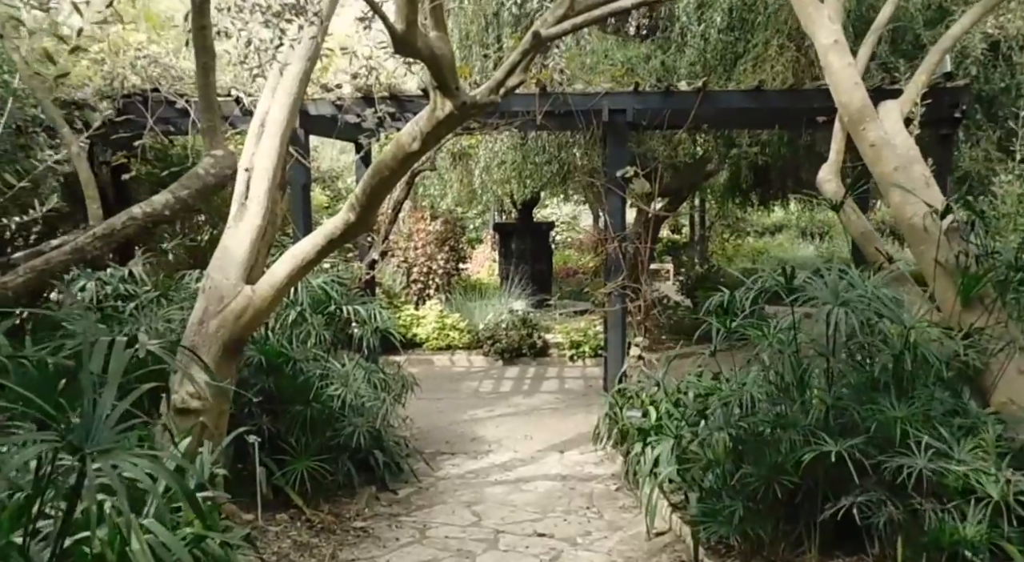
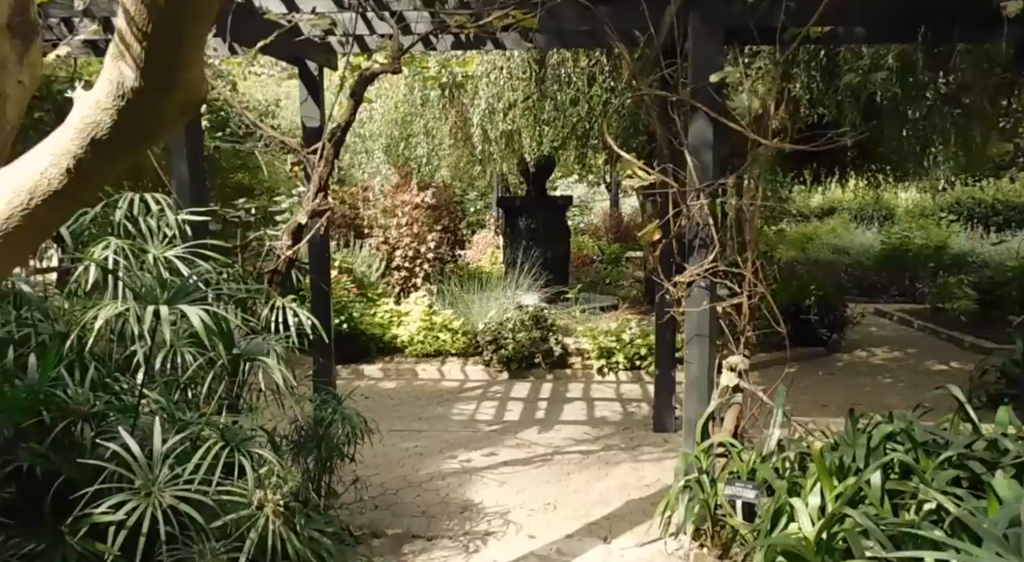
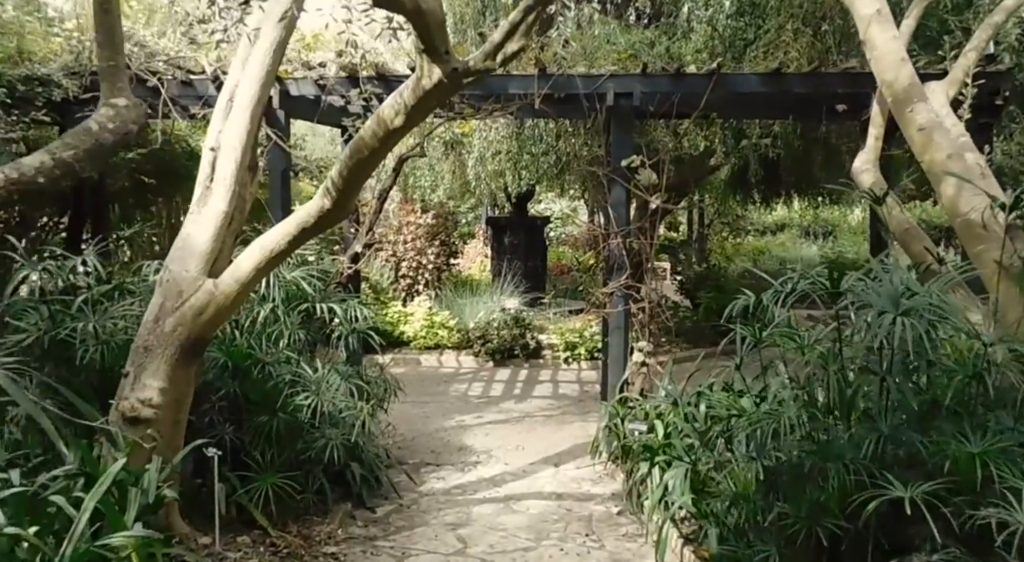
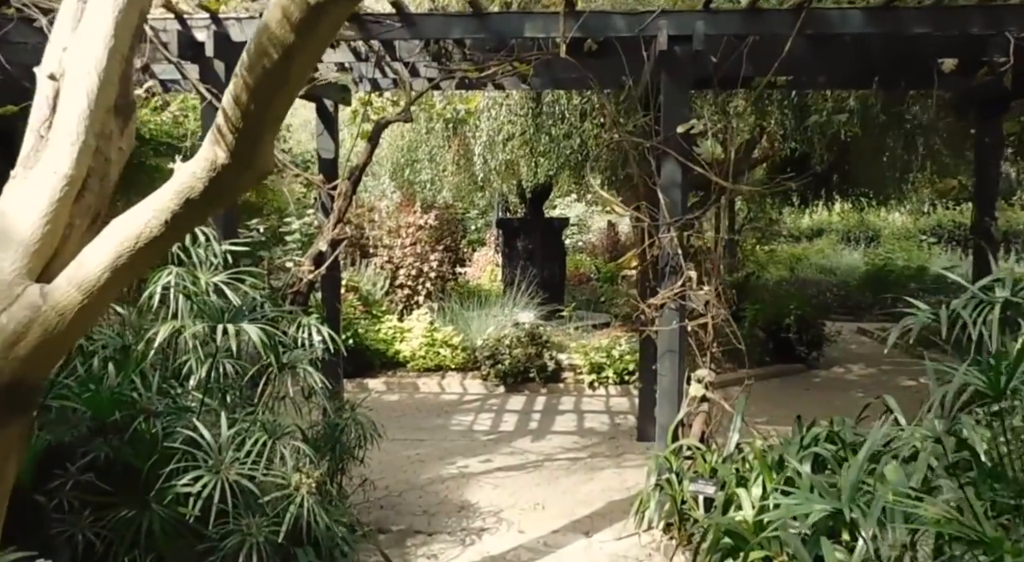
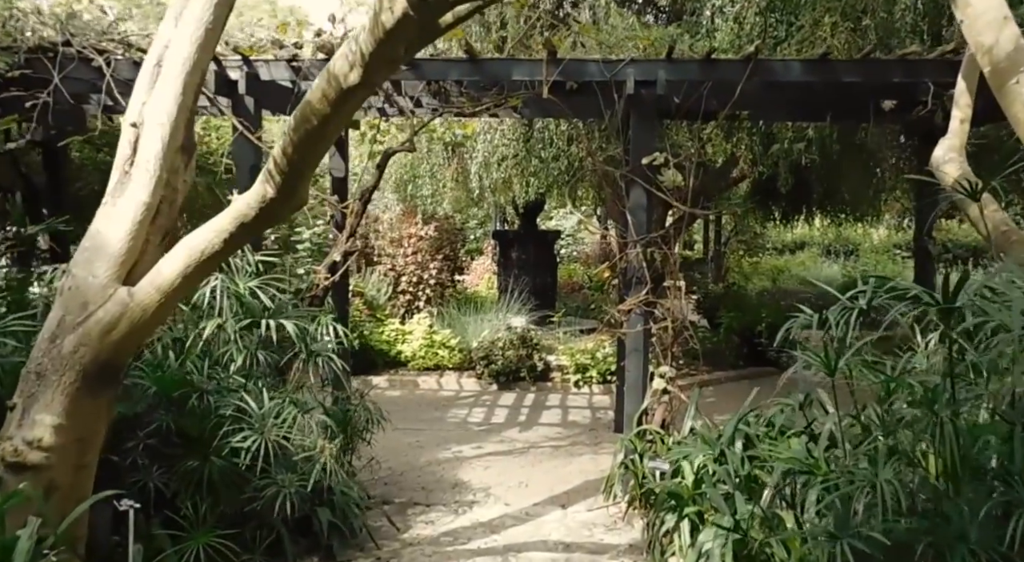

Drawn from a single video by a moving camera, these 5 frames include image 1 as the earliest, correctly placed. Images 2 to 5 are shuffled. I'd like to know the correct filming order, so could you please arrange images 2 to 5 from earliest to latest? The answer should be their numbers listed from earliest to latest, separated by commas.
3, 5, 4, 2
